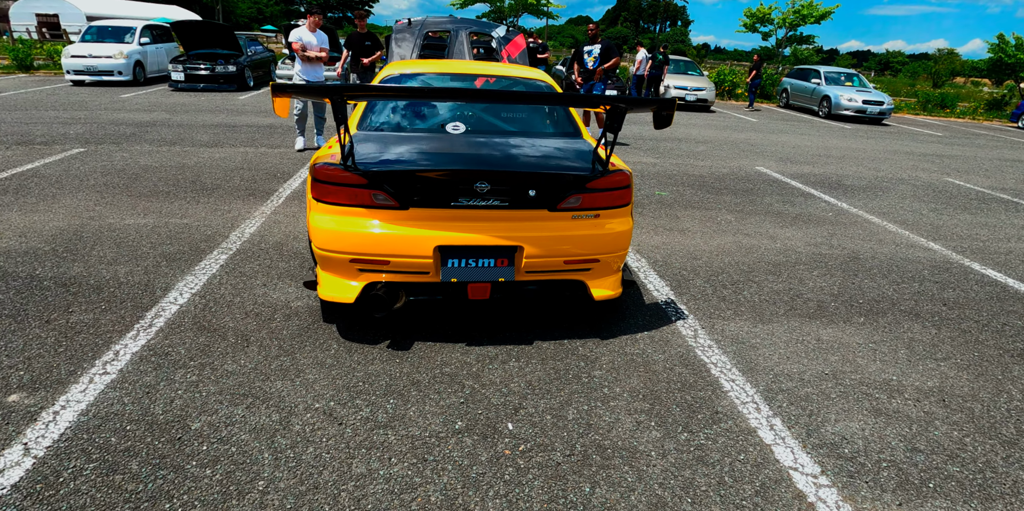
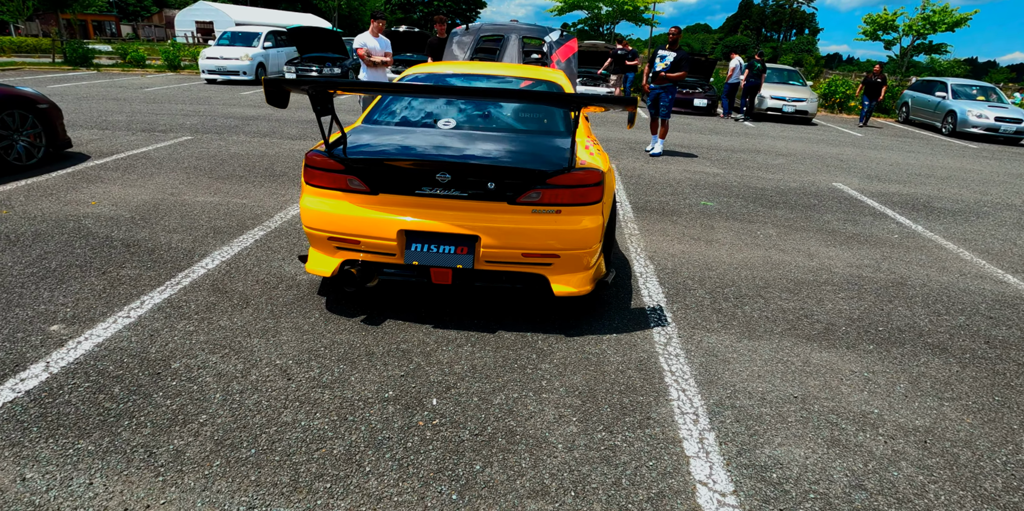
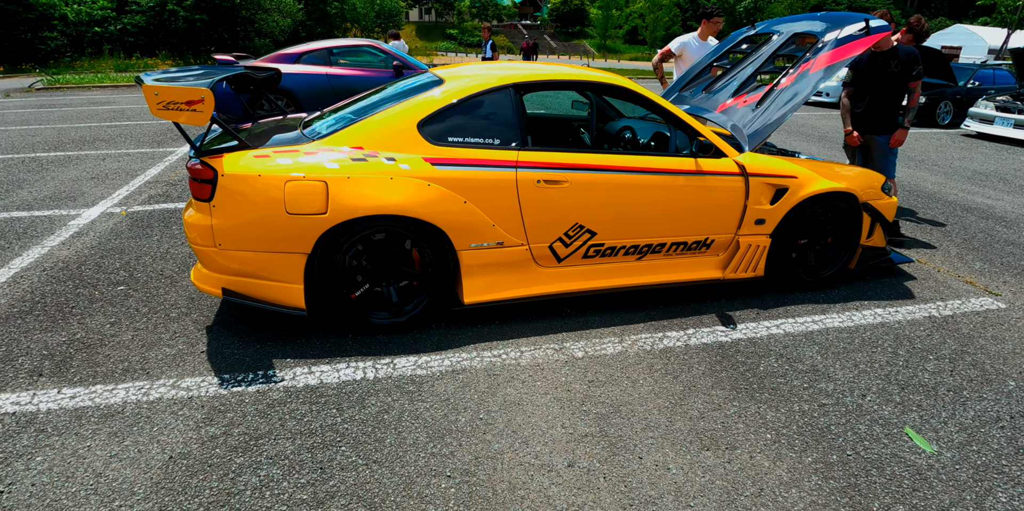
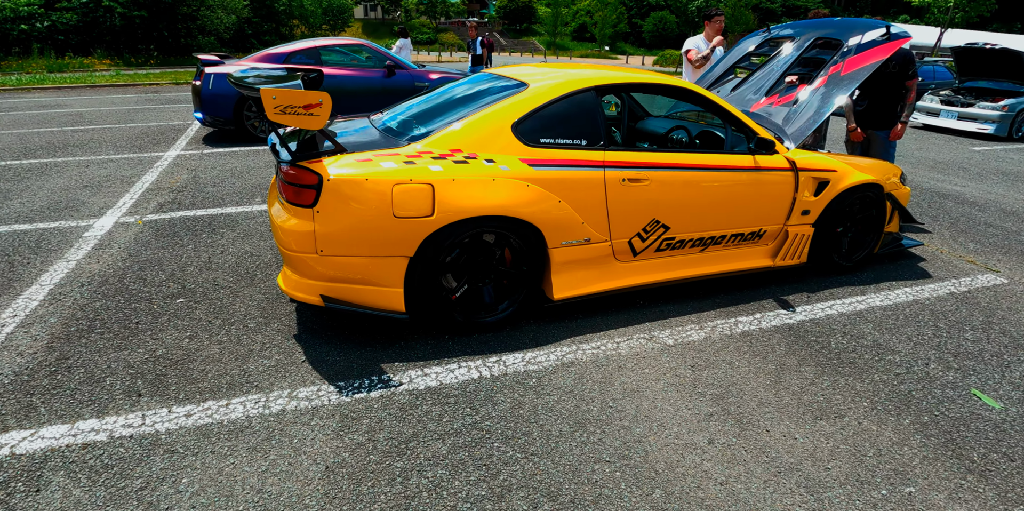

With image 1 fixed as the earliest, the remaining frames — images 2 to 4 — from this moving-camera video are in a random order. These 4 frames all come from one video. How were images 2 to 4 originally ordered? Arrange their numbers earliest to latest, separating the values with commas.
2, 4, 3
